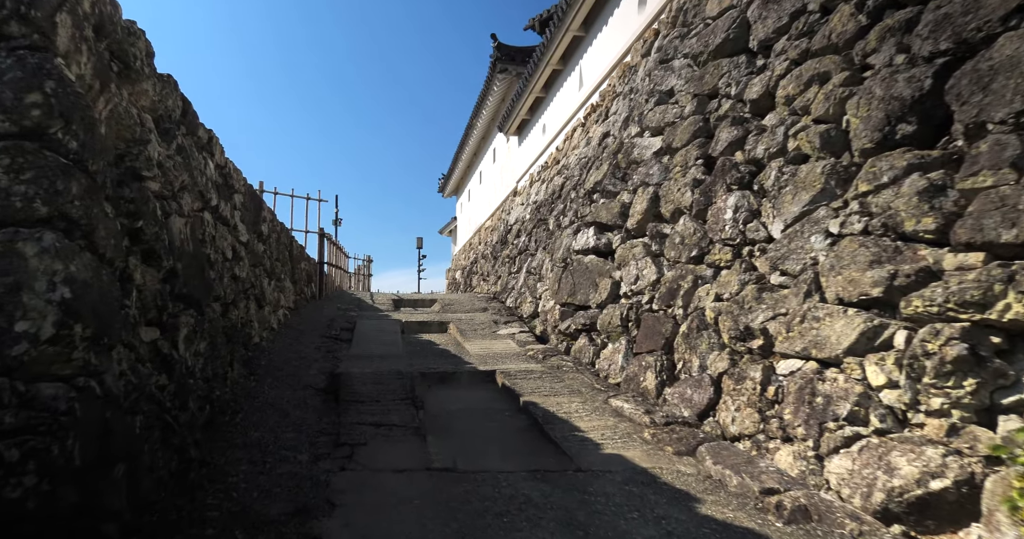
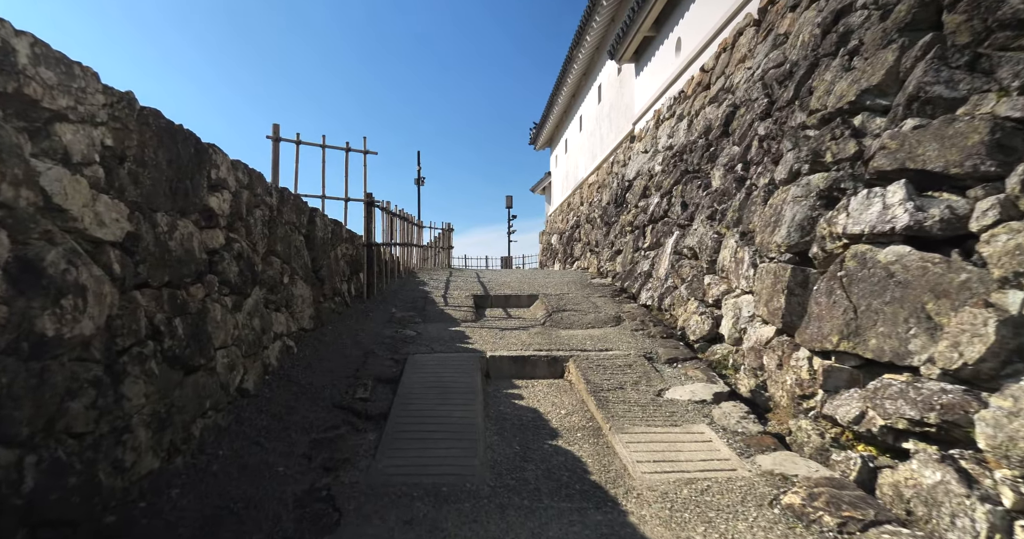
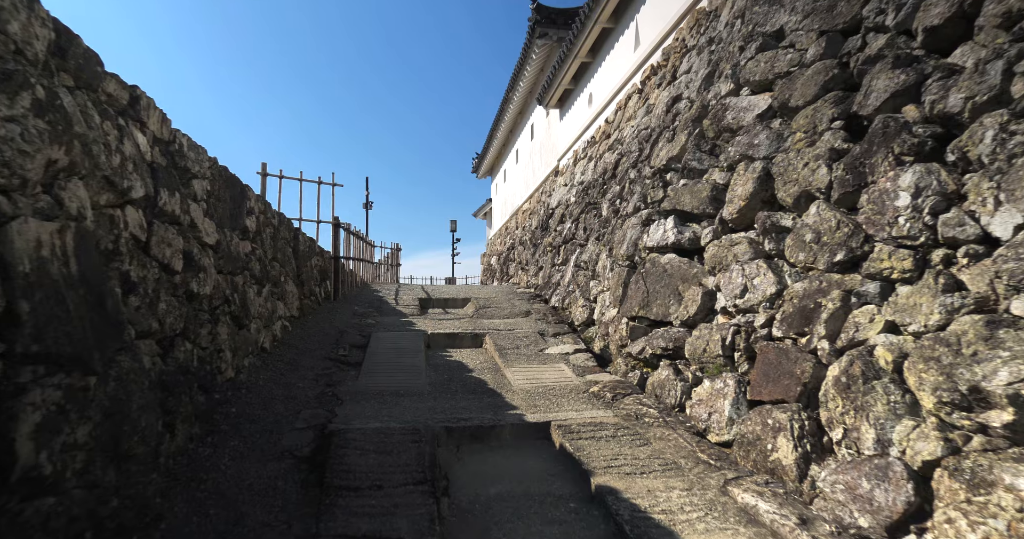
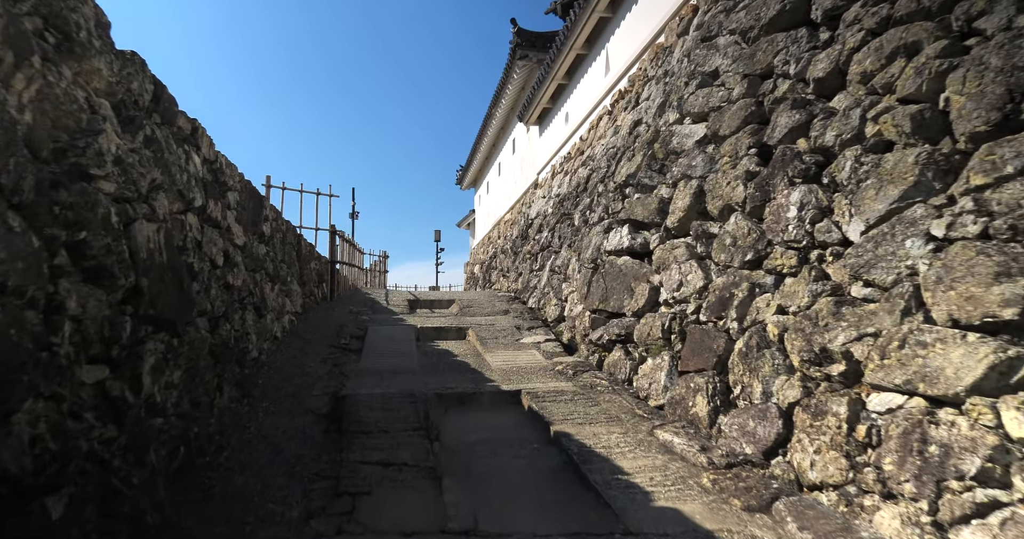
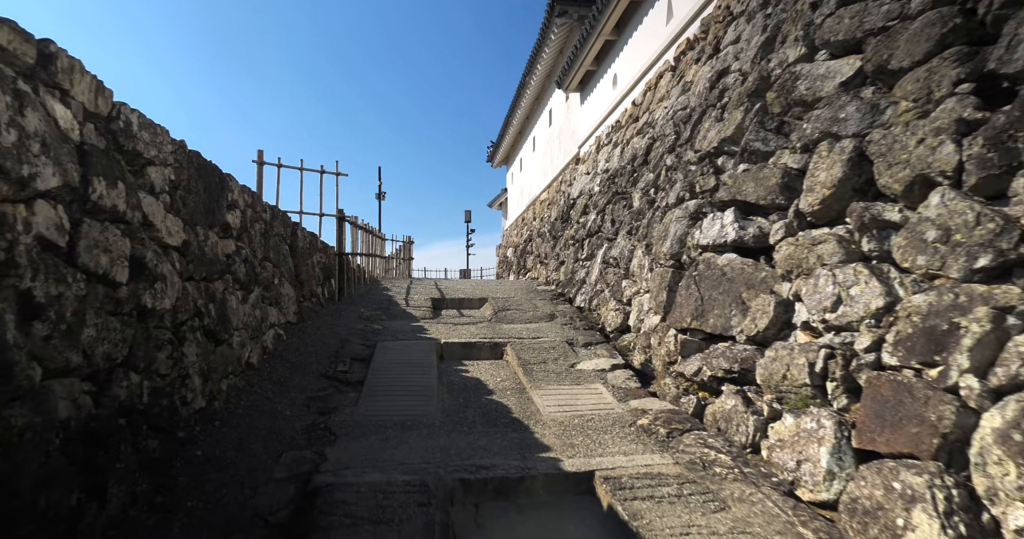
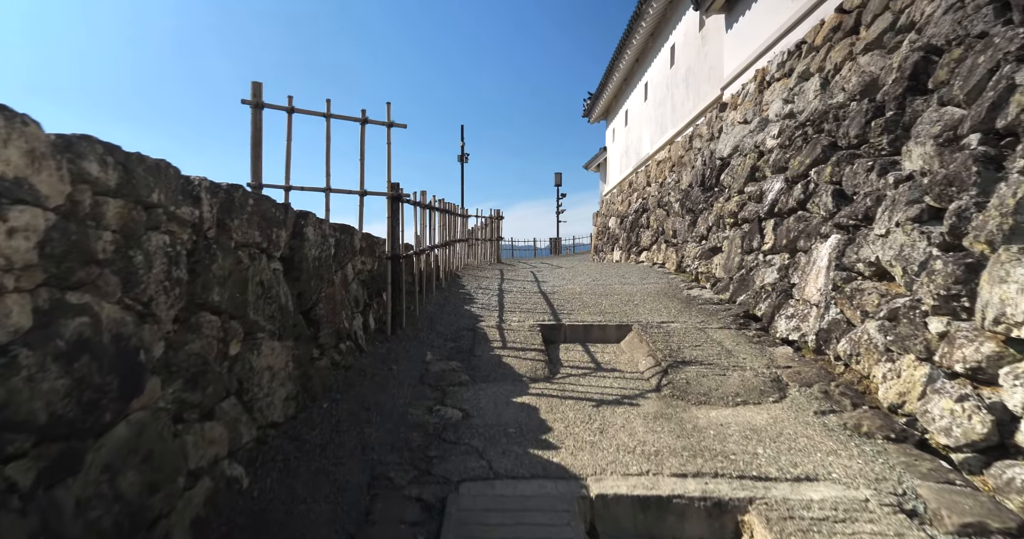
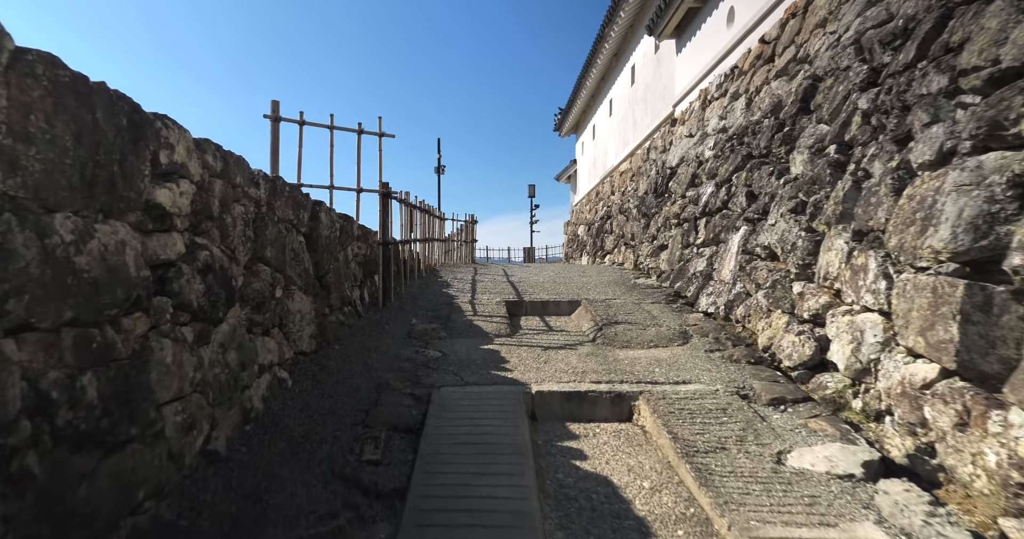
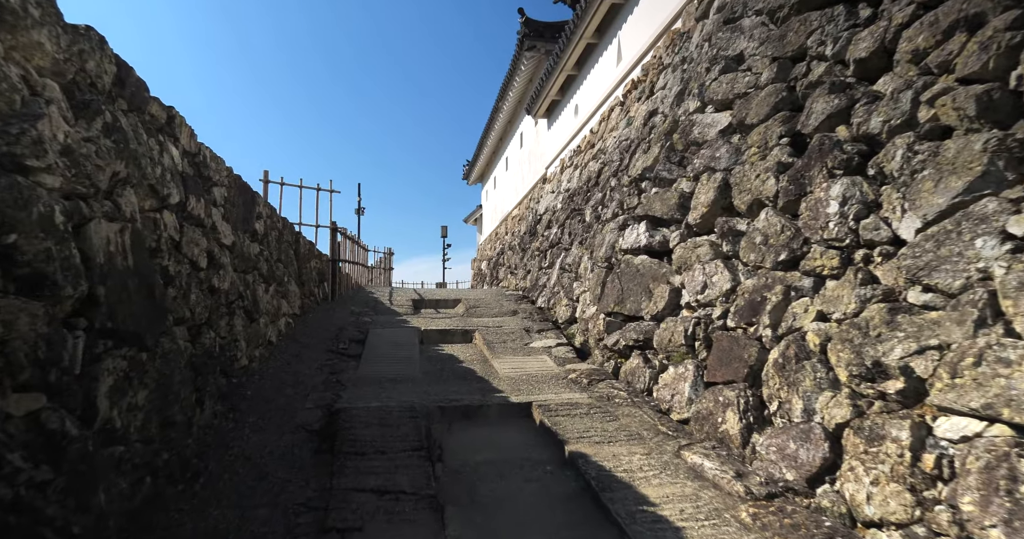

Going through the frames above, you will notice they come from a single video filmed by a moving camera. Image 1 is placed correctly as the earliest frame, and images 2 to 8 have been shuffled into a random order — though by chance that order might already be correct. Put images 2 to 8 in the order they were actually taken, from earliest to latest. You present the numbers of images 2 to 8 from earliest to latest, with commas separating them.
4, 8, 3, 5, 2, 7, 6
